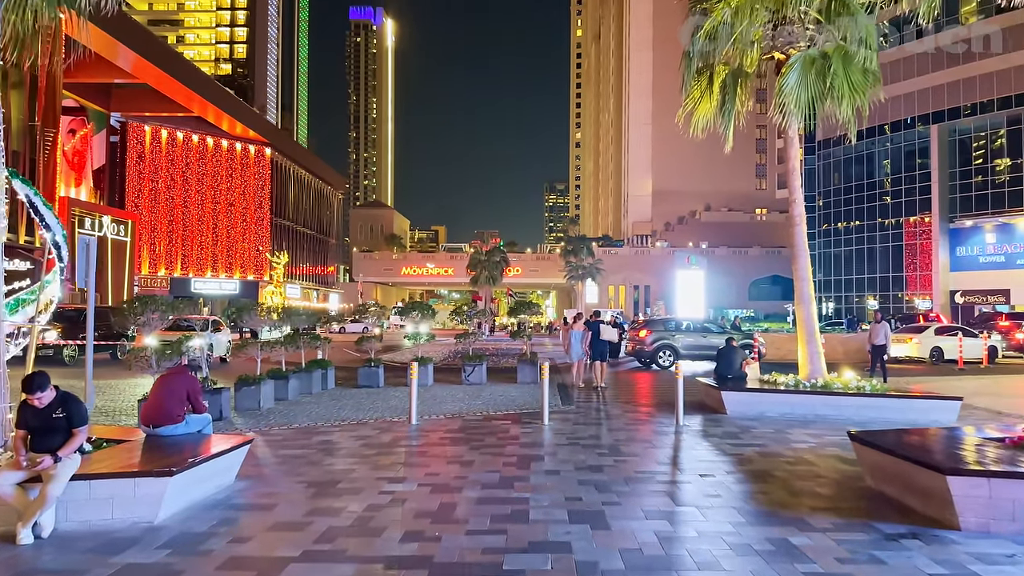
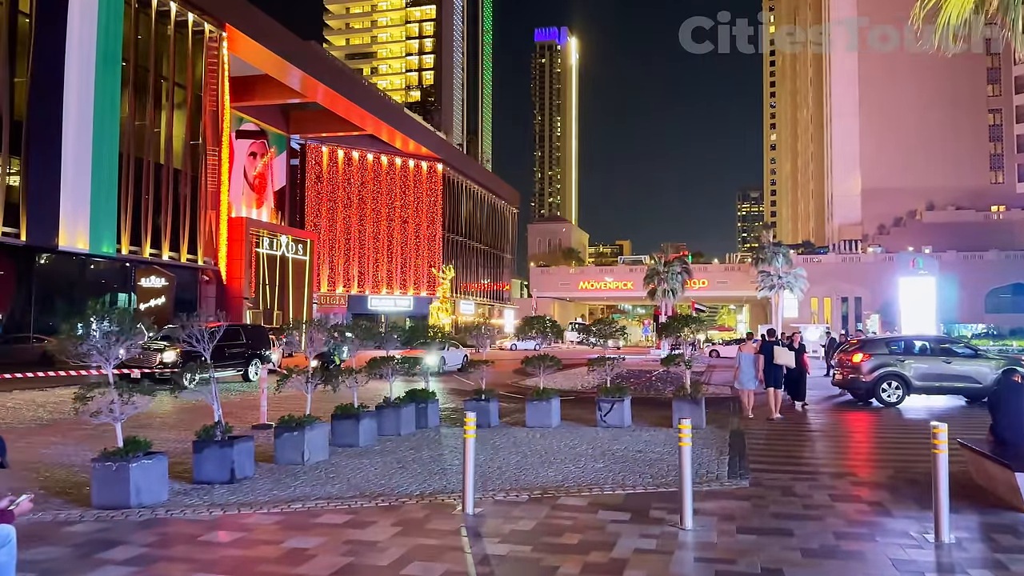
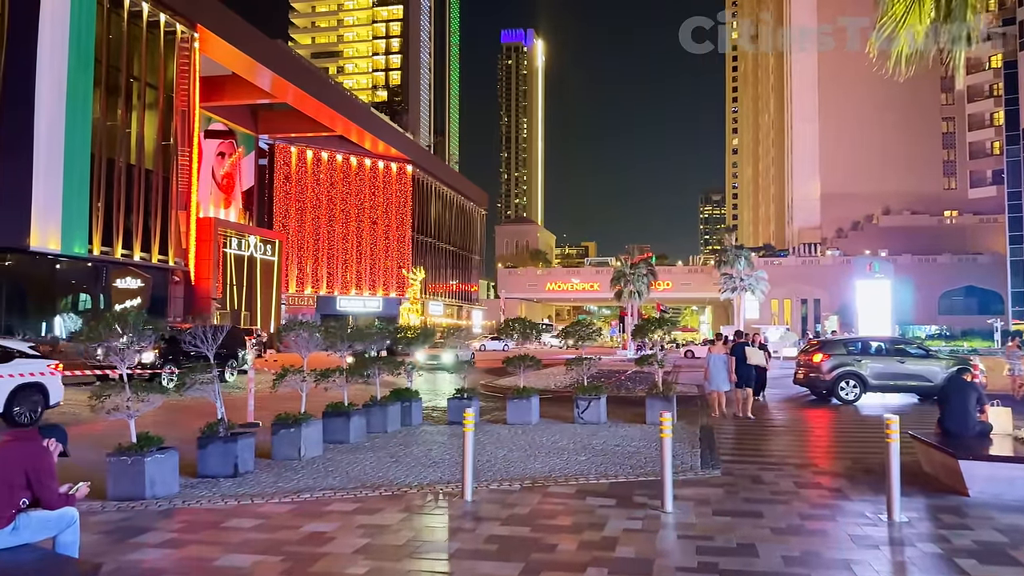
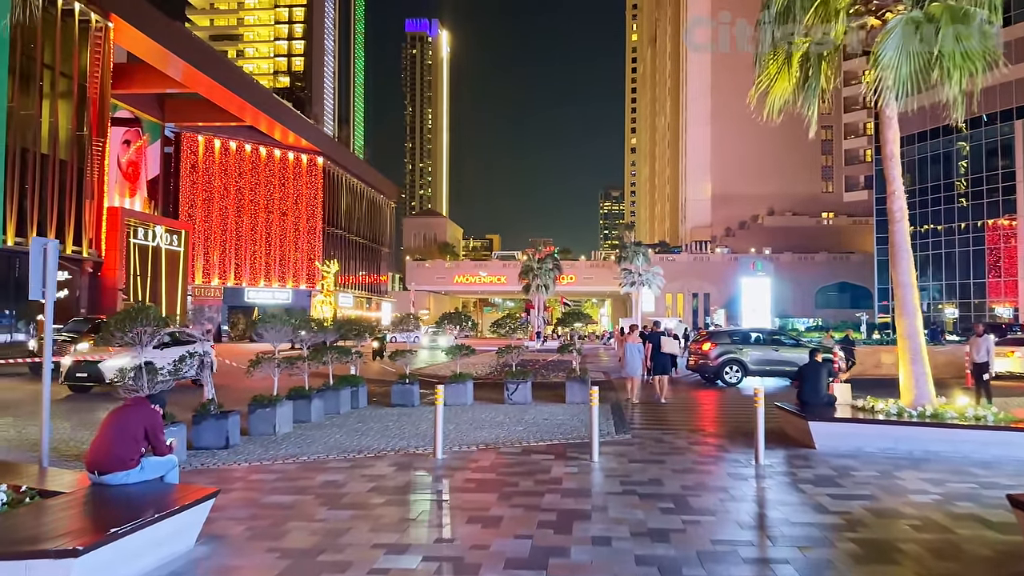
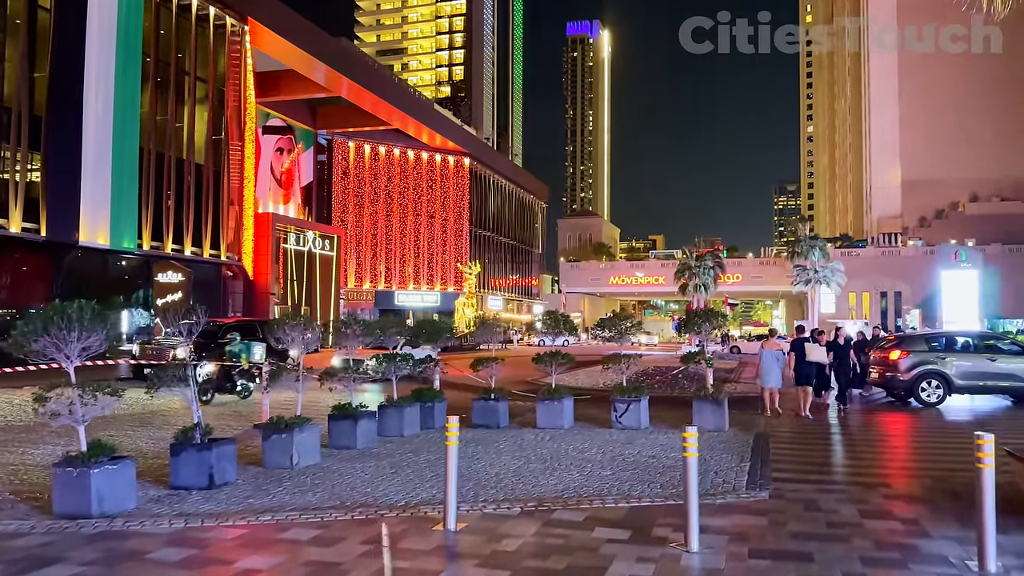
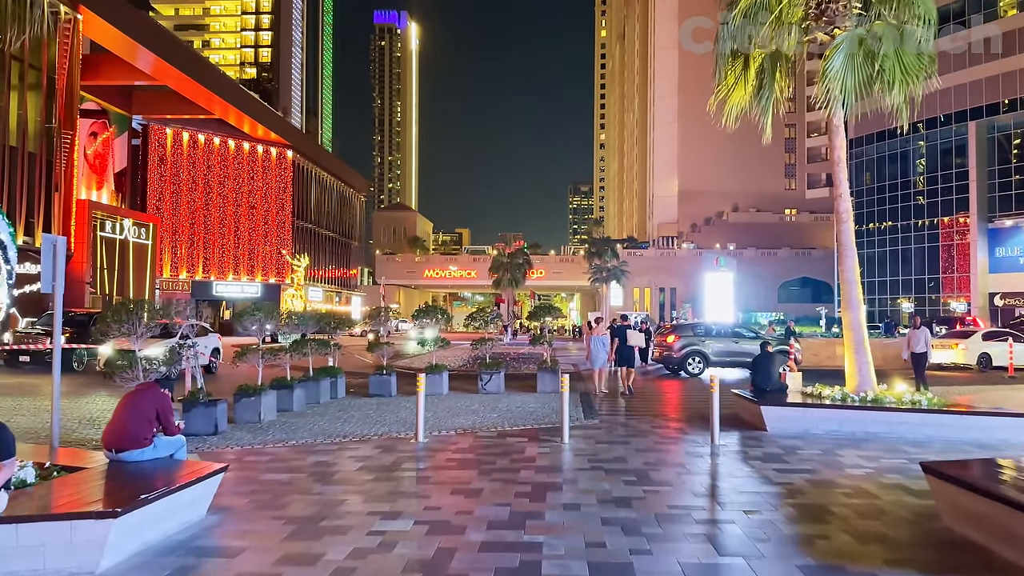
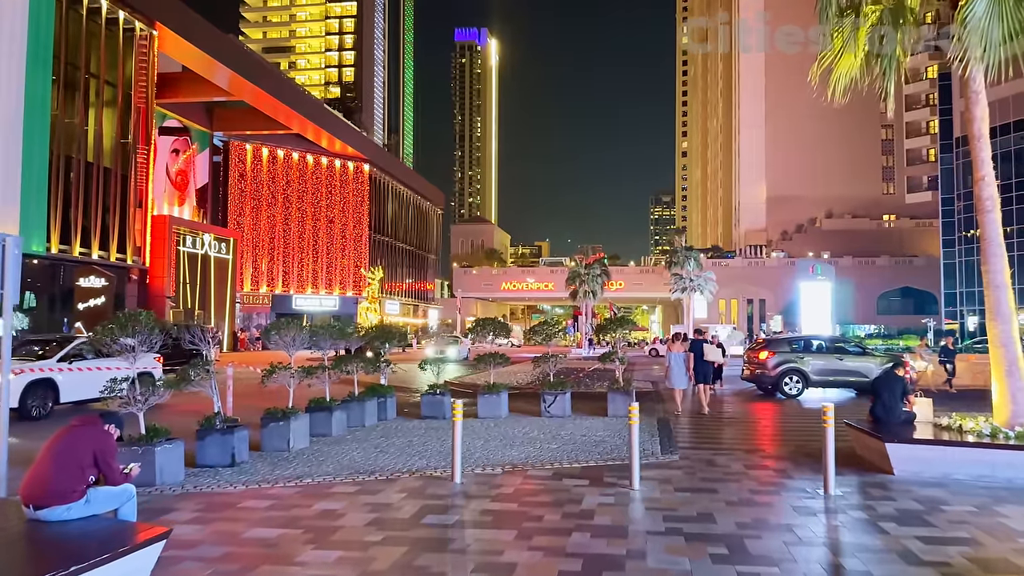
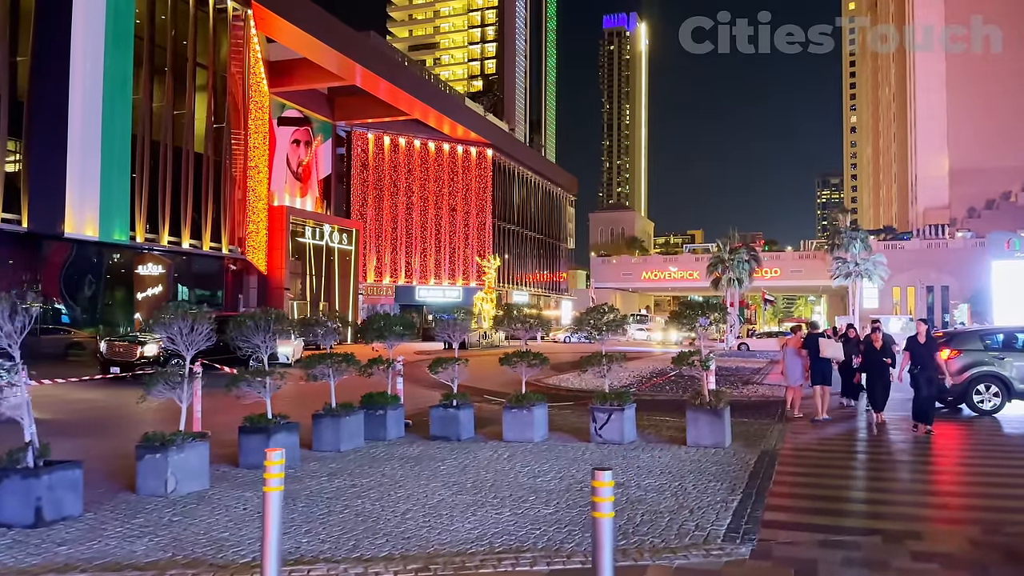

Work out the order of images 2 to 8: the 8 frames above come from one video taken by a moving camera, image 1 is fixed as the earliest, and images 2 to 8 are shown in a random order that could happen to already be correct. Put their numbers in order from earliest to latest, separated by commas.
6, 4, 7, 3, 2, 5, 8
